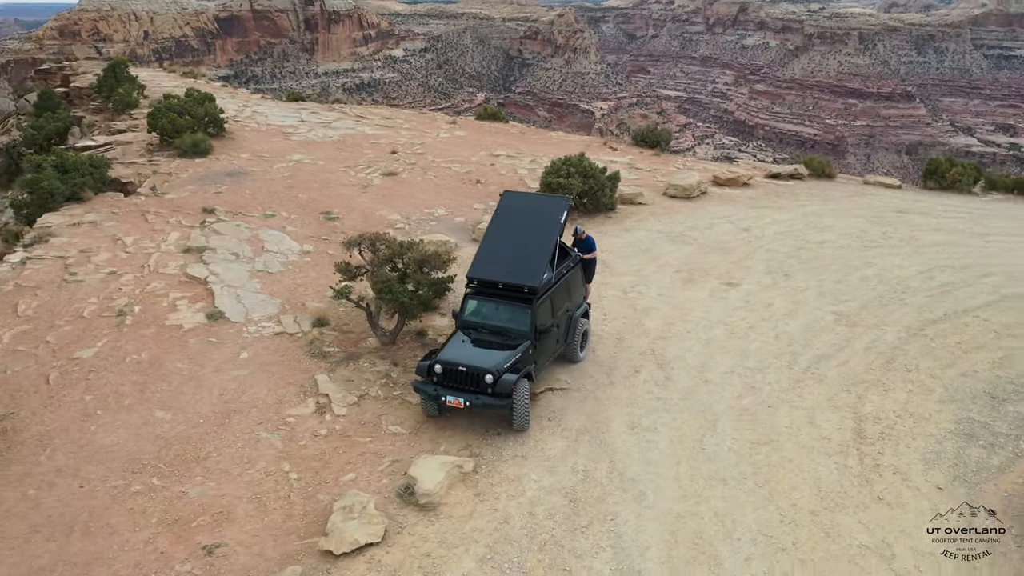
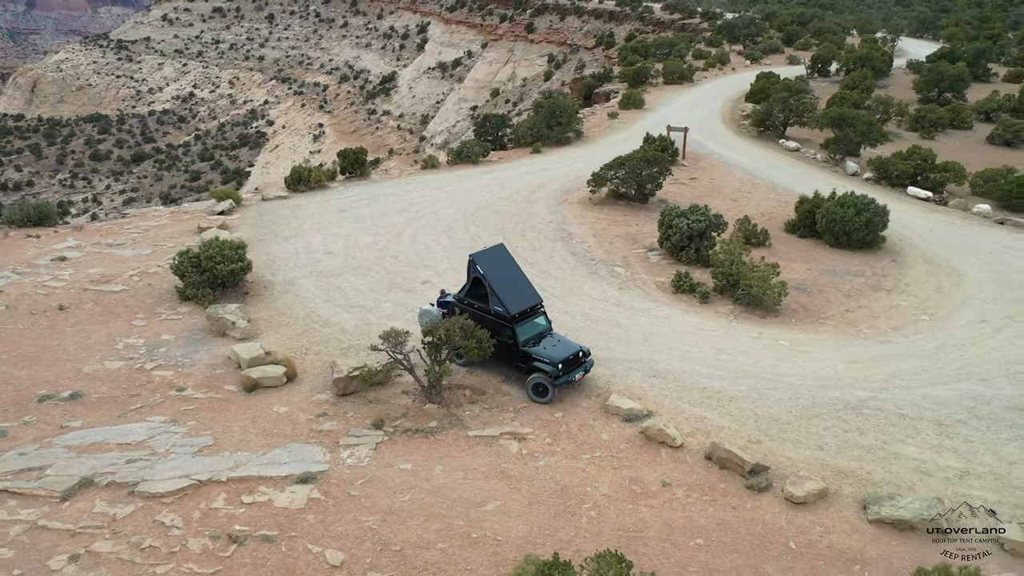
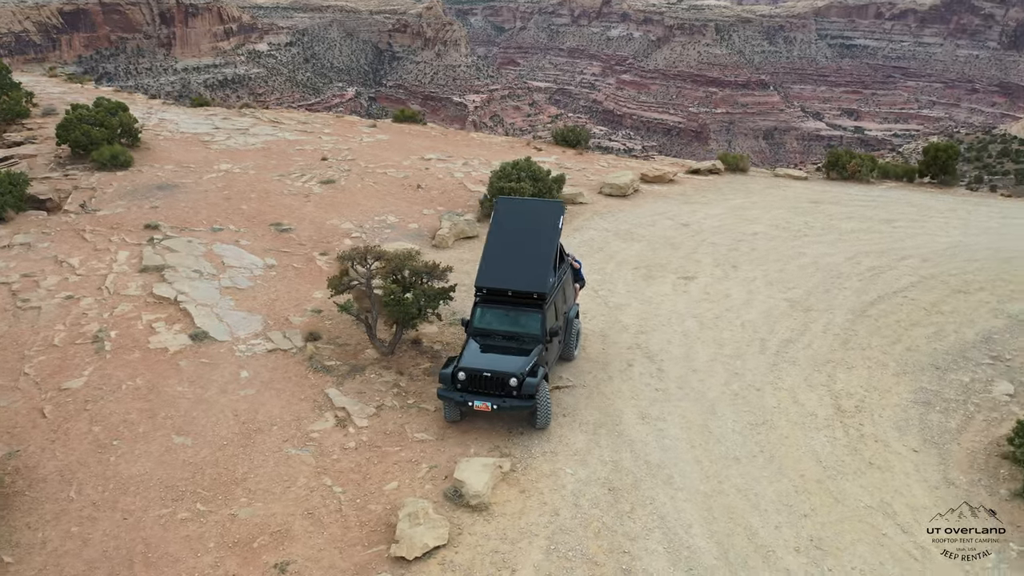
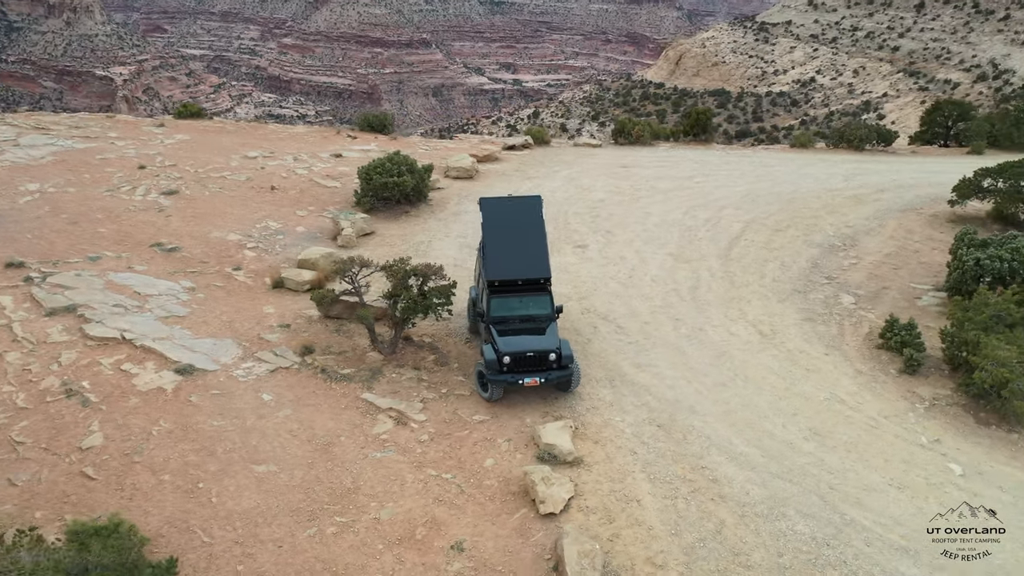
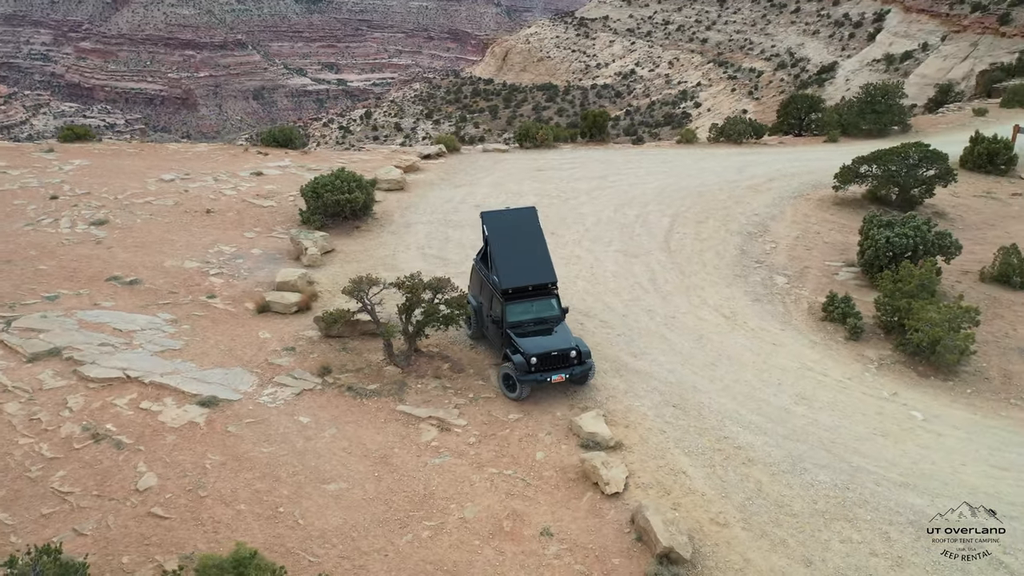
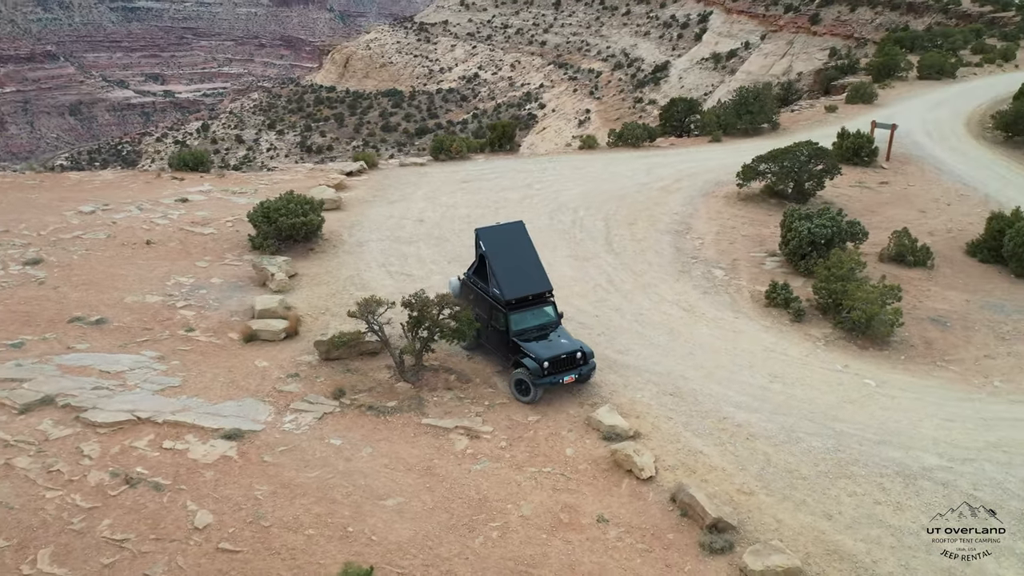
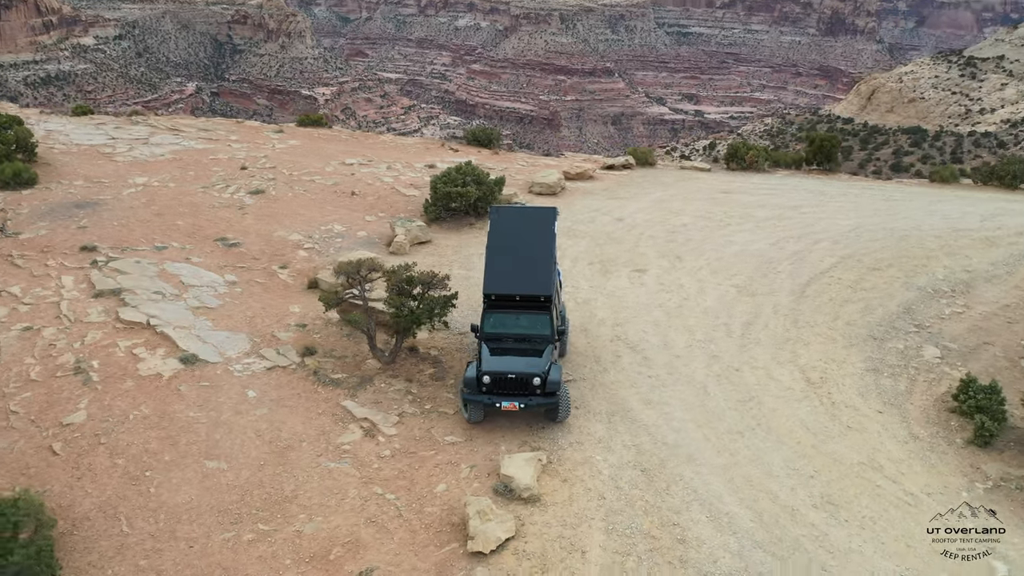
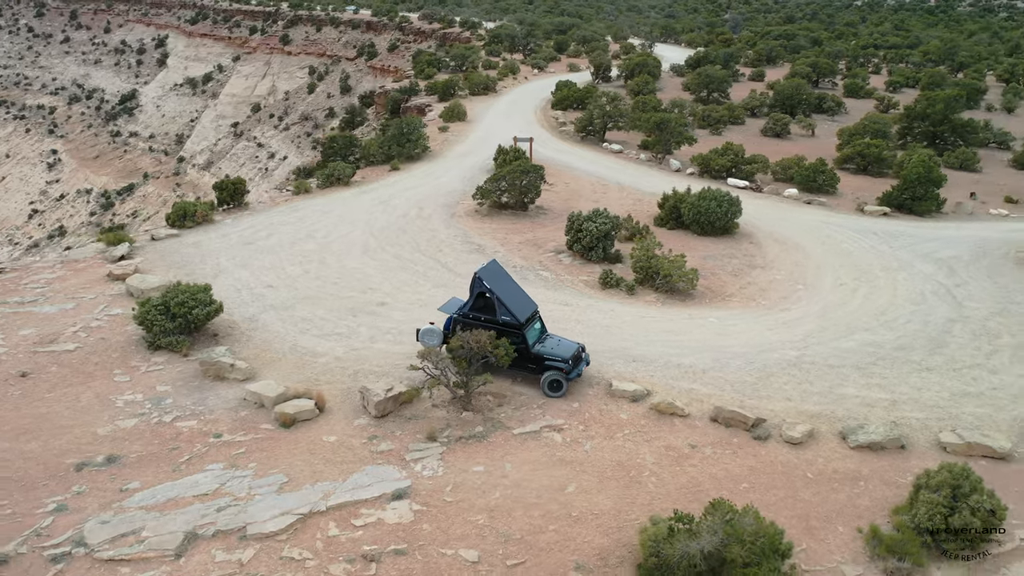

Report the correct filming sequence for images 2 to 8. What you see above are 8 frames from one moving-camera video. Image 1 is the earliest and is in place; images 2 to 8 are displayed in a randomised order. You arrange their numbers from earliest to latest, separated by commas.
3, 7, 4, 5, 6, 2, 8
